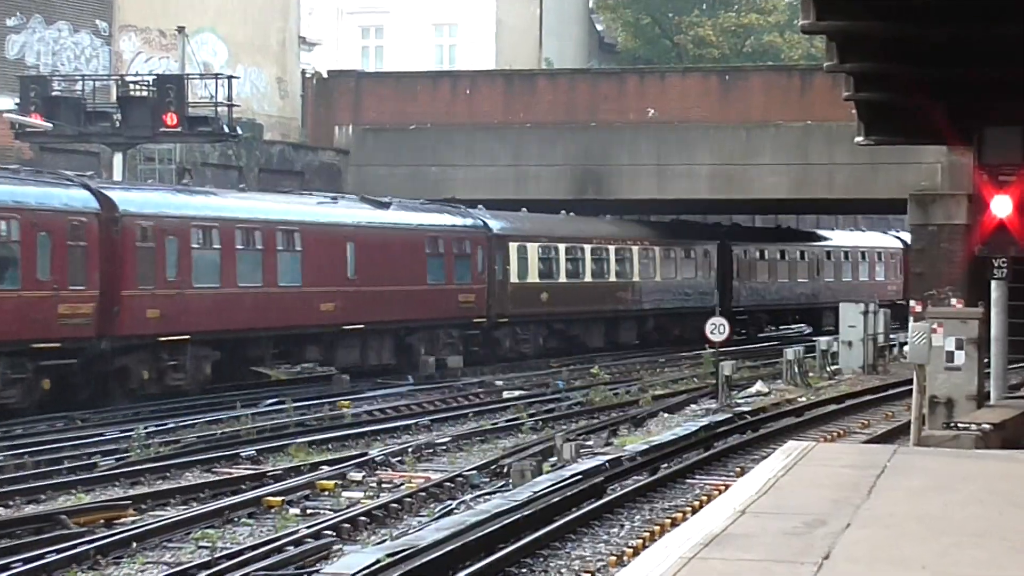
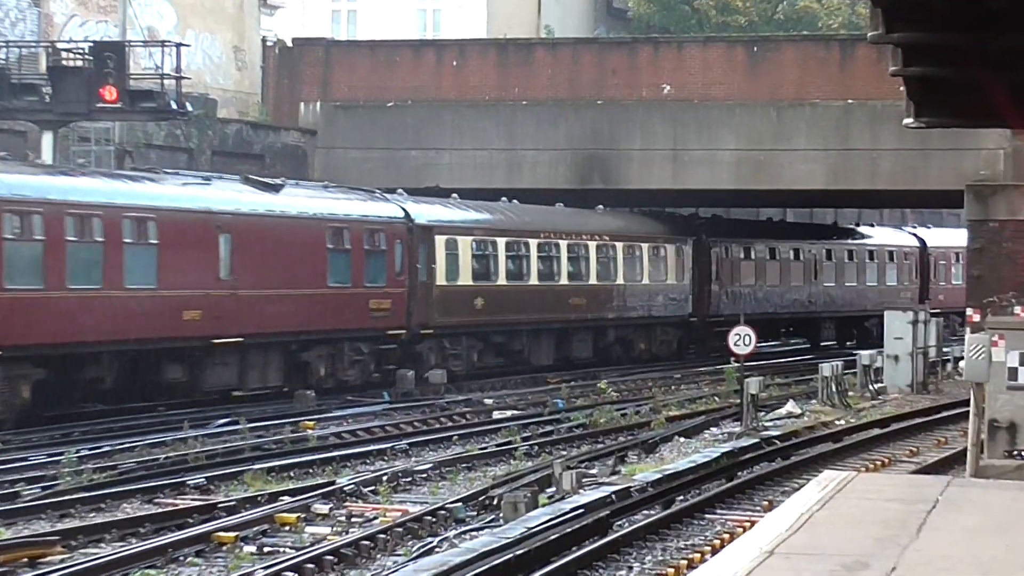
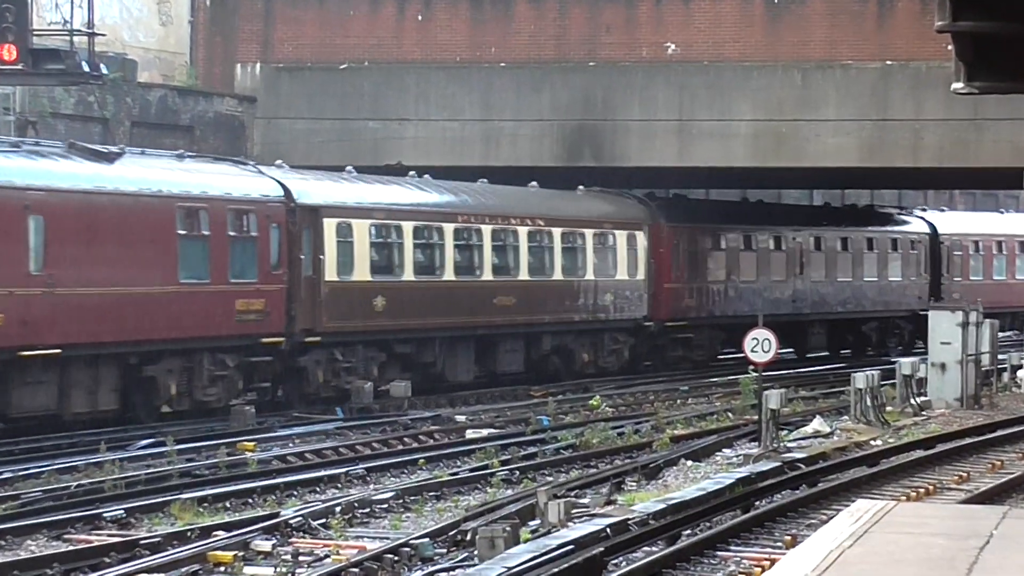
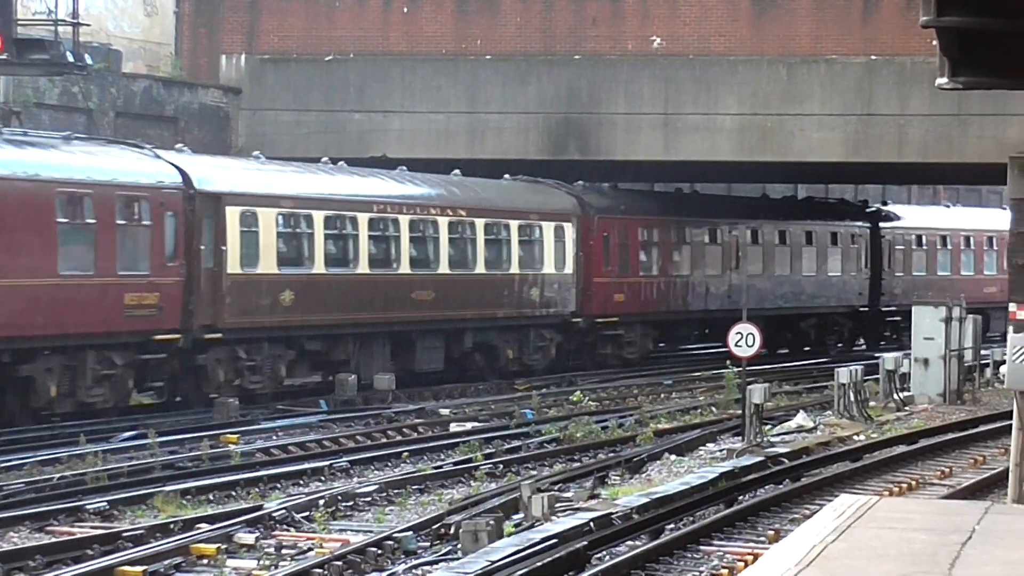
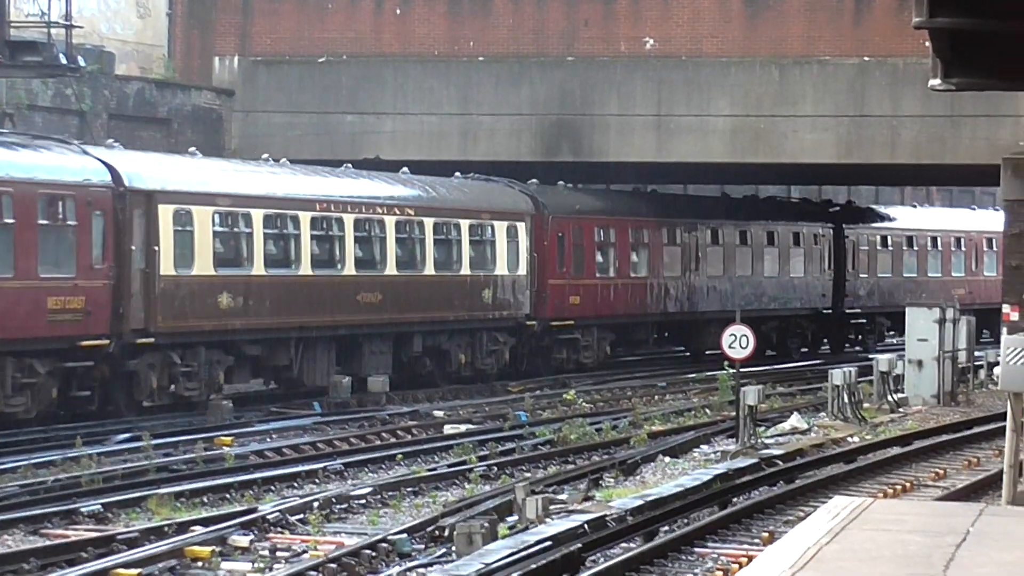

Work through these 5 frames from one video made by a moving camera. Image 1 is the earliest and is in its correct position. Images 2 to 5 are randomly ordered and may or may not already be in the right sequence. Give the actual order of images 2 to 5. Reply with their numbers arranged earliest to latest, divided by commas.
2, 3, 4, 5
